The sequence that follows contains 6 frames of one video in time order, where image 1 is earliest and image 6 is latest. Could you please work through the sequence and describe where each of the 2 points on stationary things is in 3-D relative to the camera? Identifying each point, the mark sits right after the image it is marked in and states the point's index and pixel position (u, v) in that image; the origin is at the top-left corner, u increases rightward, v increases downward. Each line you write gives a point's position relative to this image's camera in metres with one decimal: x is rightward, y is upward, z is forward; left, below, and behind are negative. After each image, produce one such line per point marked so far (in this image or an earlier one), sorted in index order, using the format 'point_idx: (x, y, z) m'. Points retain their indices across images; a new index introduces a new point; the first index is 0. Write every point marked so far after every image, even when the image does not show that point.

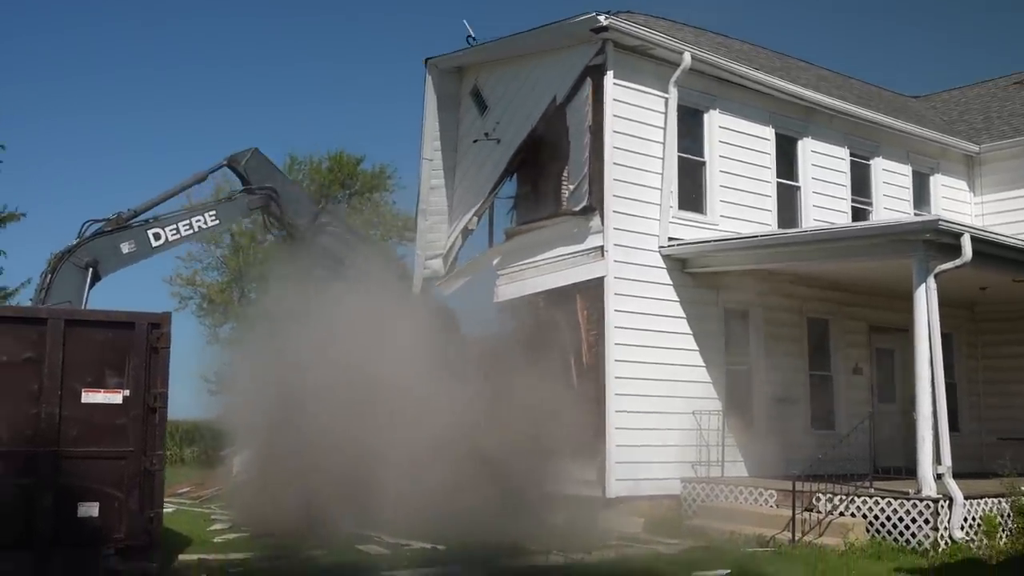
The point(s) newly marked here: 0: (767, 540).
0: (+2.9, -2.9, +10.1) m
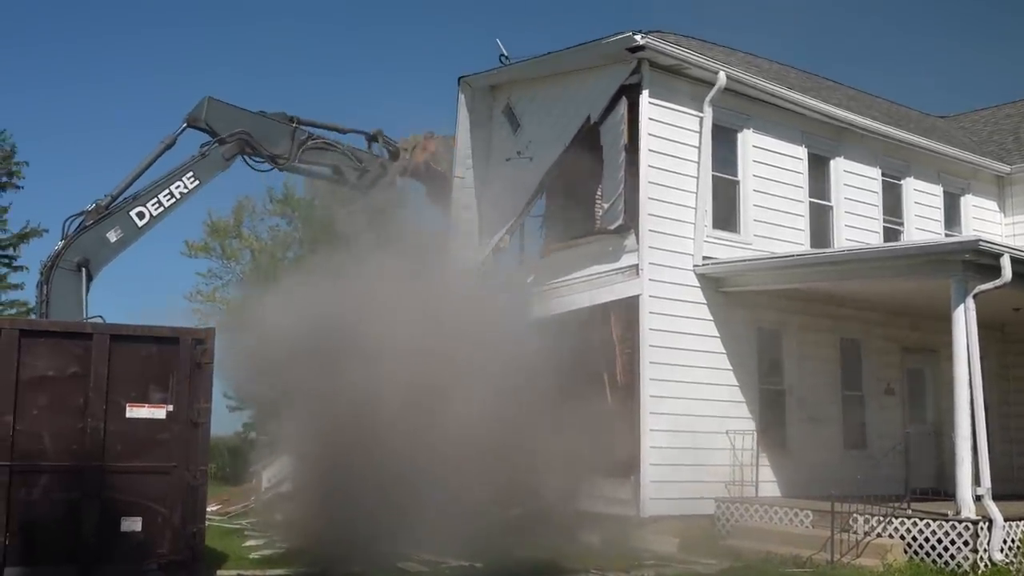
0: (+3.3, -3.1, +10.0) m
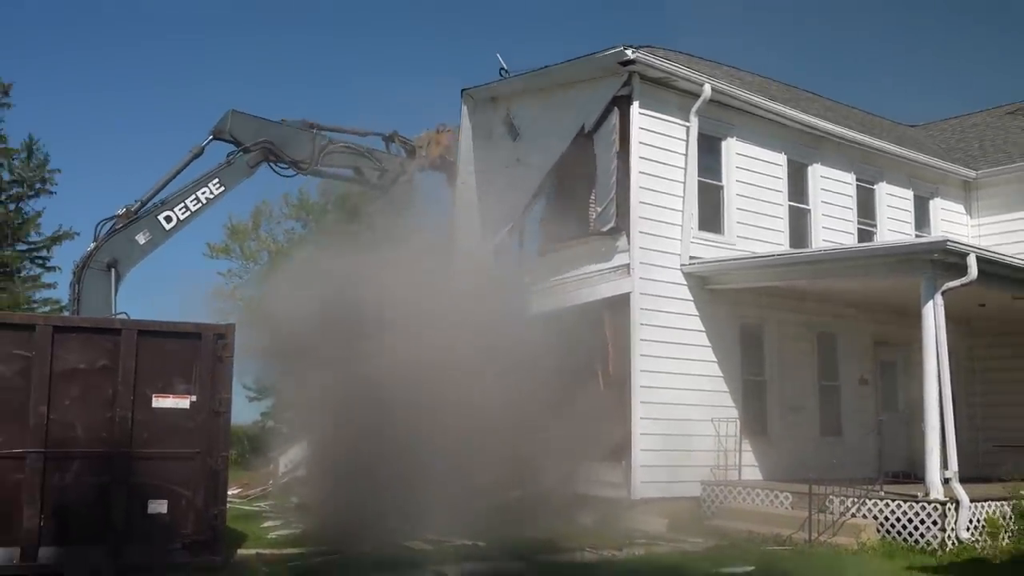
0: (+3.3, -3.1, +10.8) m
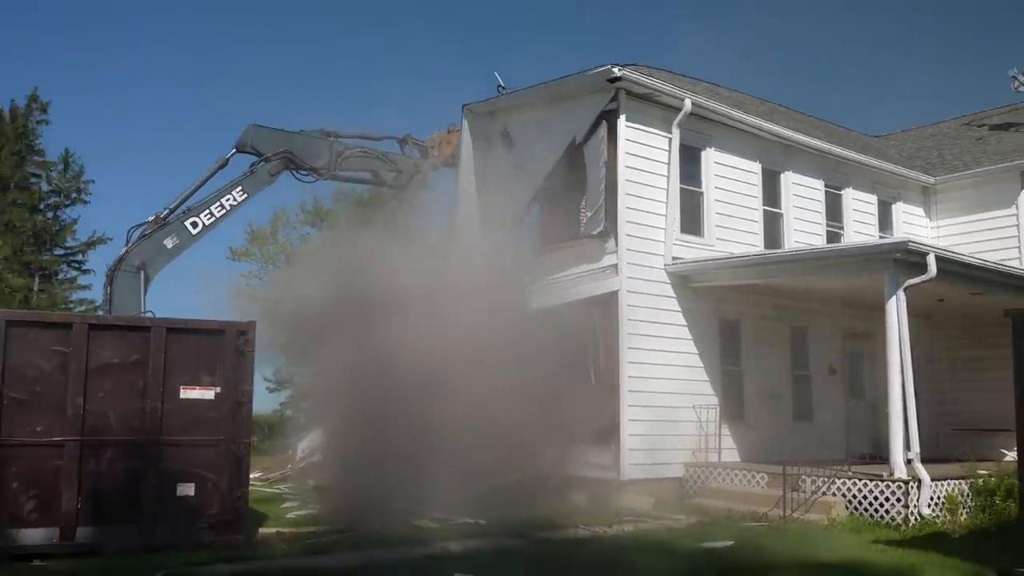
0: (+3.3, -3.0, +11.8) m
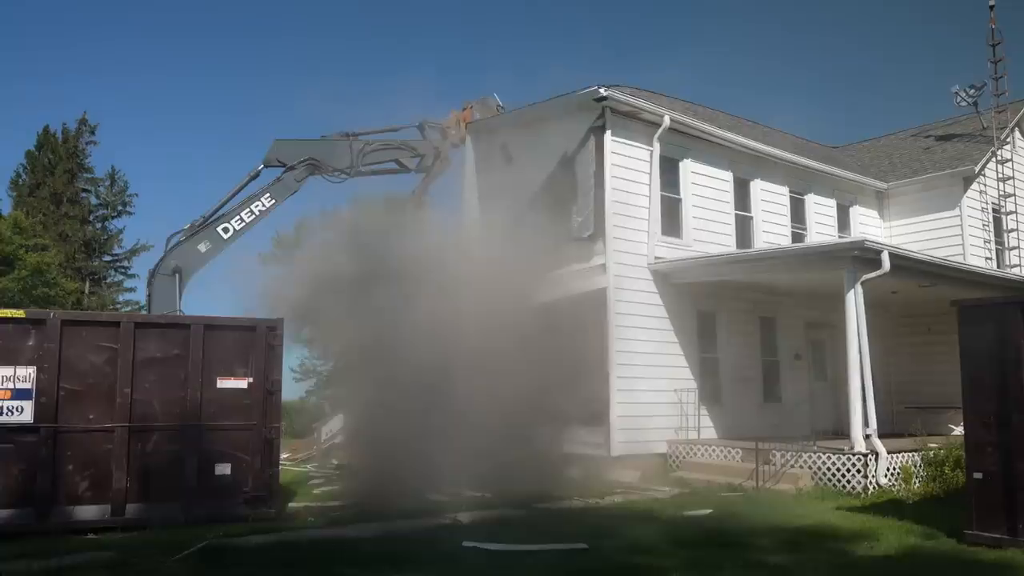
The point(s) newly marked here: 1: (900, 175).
0: (+3.3, -3.0, +13.3) m
1: (+8.7, +2.5, +19.8) m
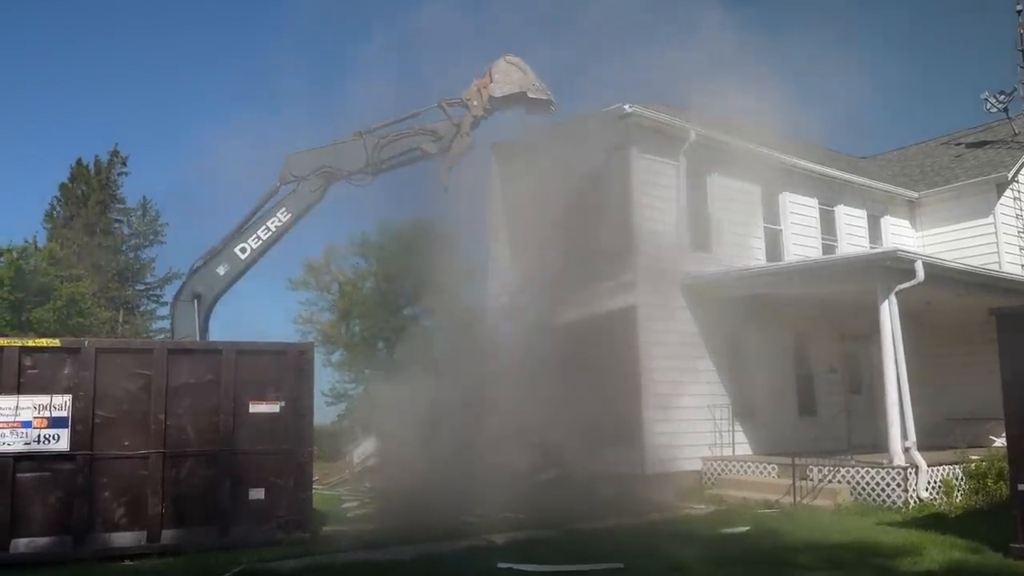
0: (+3.8, -3.2, +13.1) m
1: (+9.3, +2.3, +19.6) m
